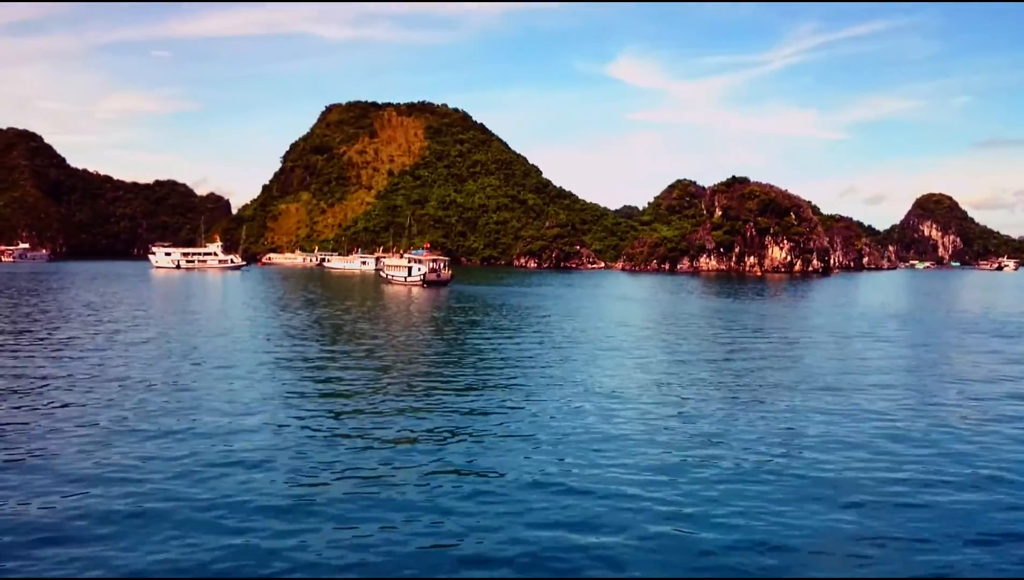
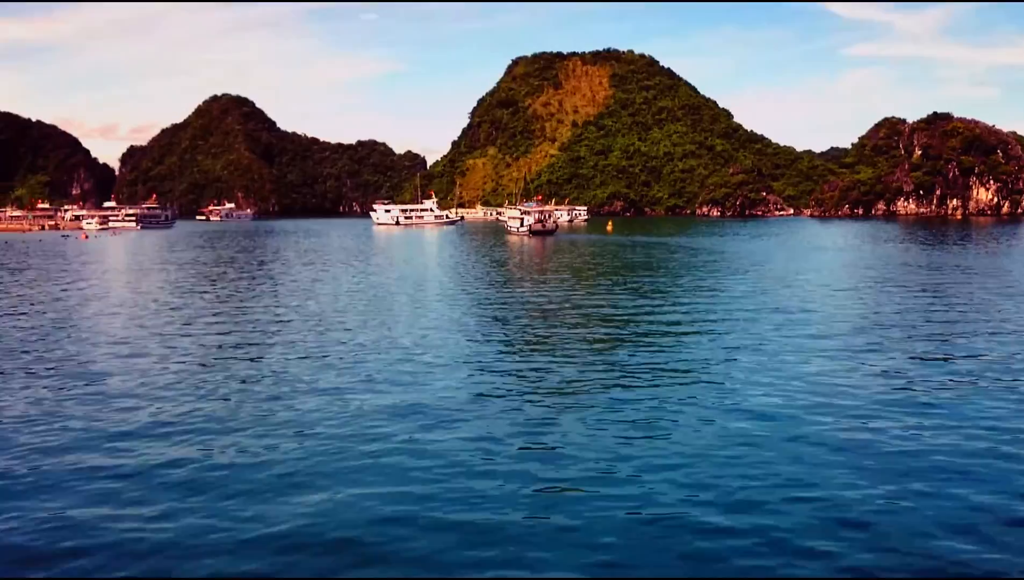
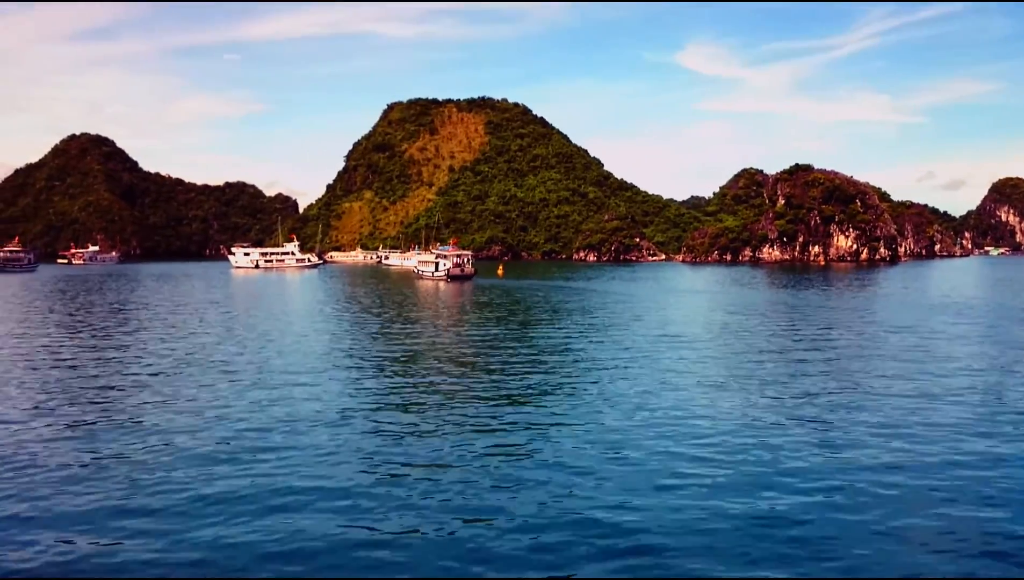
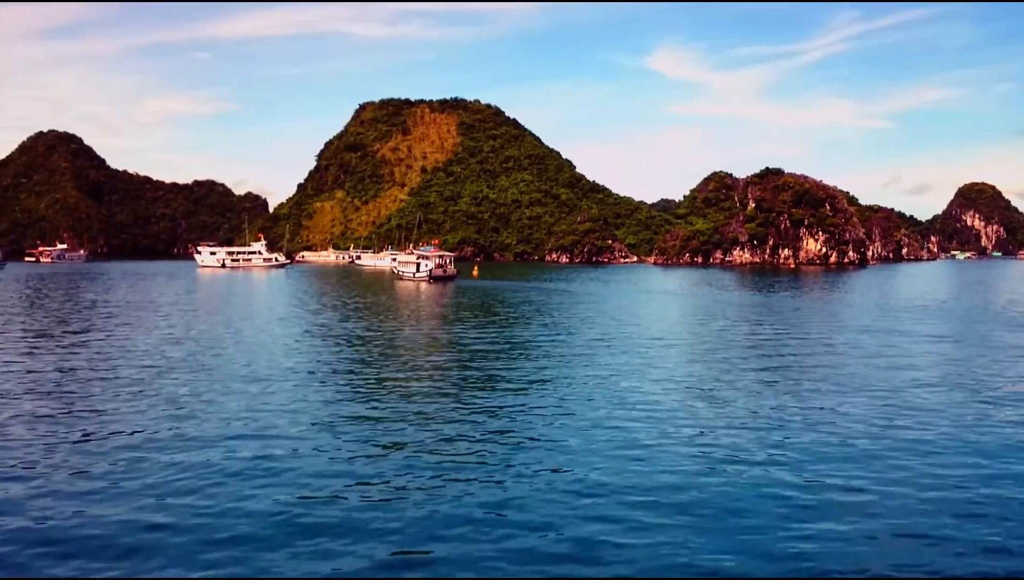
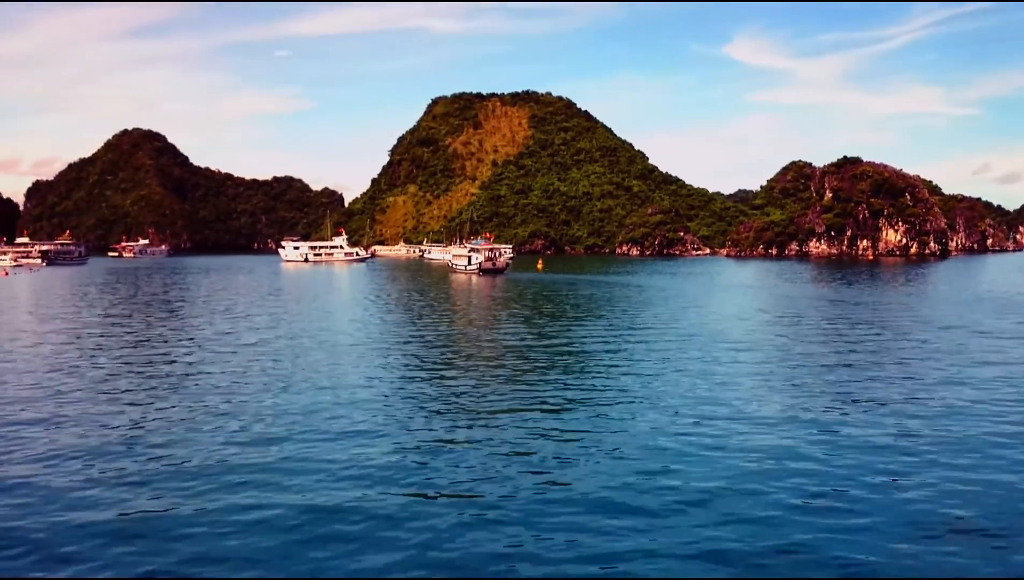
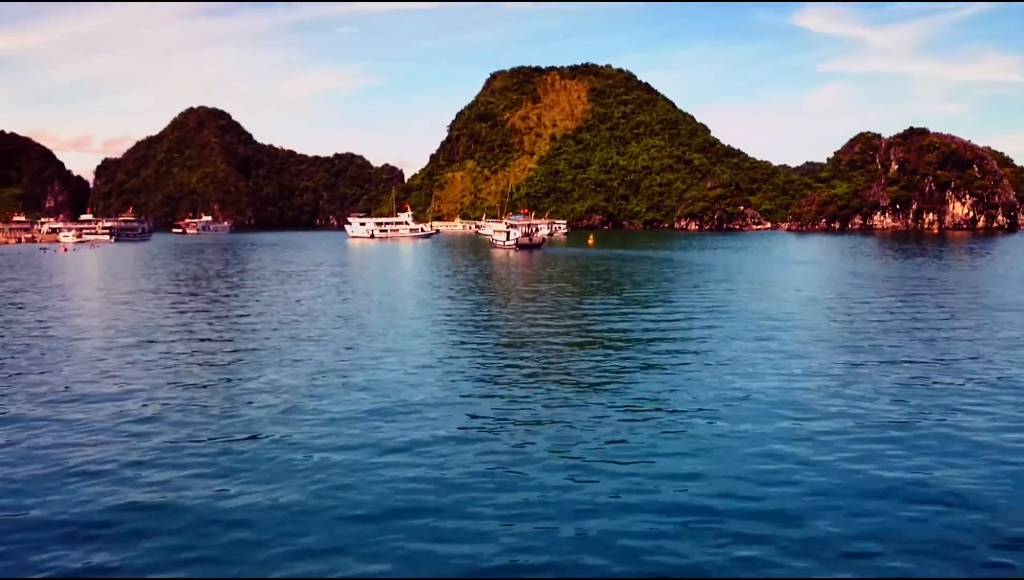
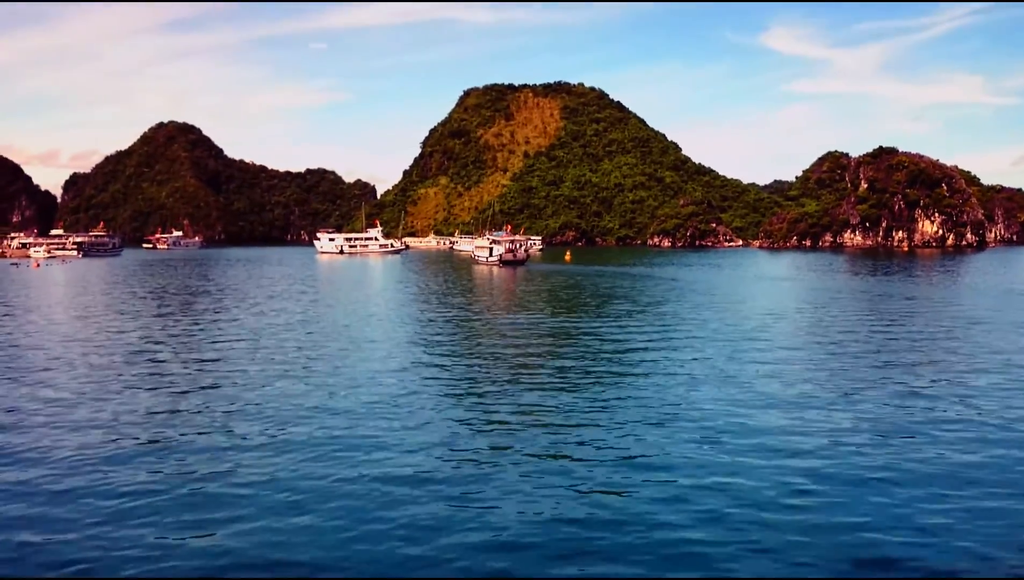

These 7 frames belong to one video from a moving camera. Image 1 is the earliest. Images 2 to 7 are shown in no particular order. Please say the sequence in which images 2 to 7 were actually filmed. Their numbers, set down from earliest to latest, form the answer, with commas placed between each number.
4, 3, 5, 7, 6, 2
